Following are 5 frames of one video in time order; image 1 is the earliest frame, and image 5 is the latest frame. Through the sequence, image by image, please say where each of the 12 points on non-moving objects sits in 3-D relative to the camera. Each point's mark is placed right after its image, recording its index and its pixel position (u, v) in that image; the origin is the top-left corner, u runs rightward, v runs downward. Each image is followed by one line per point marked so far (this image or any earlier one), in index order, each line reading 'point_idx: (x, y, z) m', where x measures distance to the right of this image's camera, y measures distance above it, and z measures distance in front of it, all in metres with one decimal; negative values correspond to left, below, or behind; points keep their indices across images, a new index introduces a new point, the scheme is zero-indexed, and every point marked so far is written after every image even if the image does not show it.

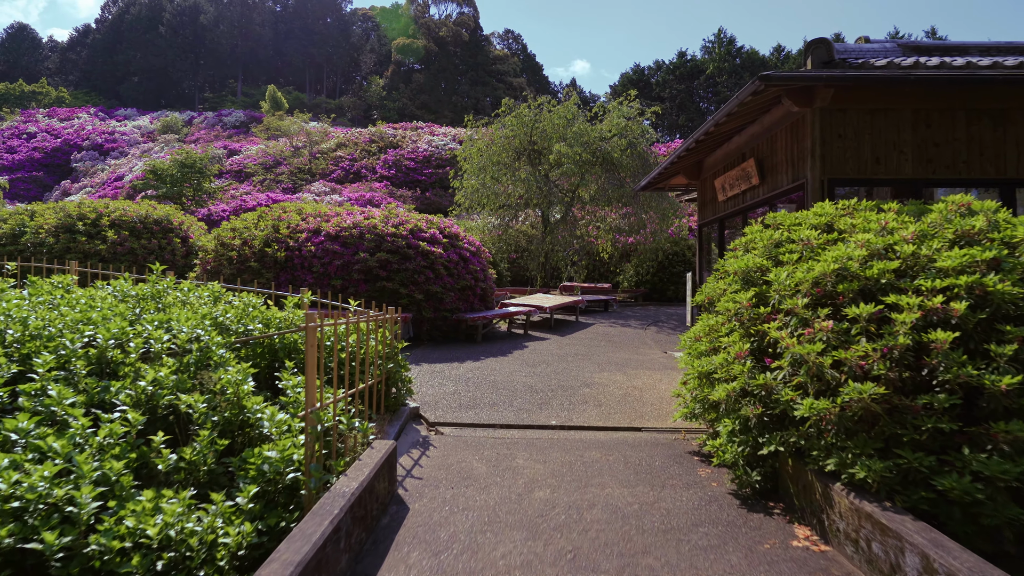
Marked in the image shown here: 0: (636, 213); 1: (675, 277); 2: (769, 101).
0: (+3.1, +1.8, +15.4) m
1: (+4.7, +0.3, +17.3) m
2: (+2.4, +1.8, +5.7) m
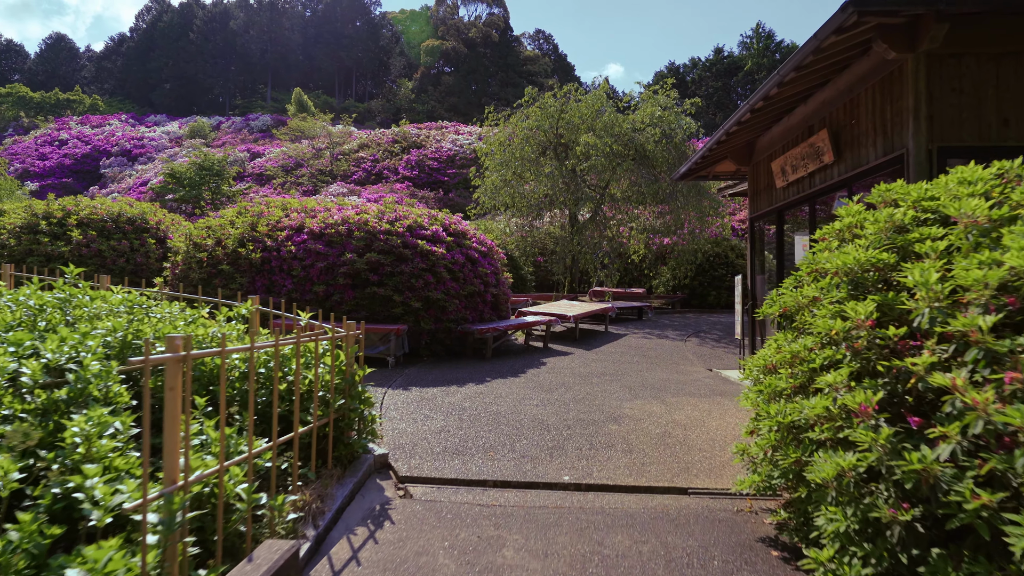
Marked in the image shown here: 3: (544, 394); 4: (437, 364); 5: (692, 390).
0: (+3.7, +1.7, +14.0) m
1: (+5.3, +0.2, +15.9) m
2: (+2.5, +1.7, +4.4) m
3: (+0.3, -0.9, +5.2) m
4: (-0.8, -0.8, +6.6) m
5: (+1.7, -1.0, +5.7) m
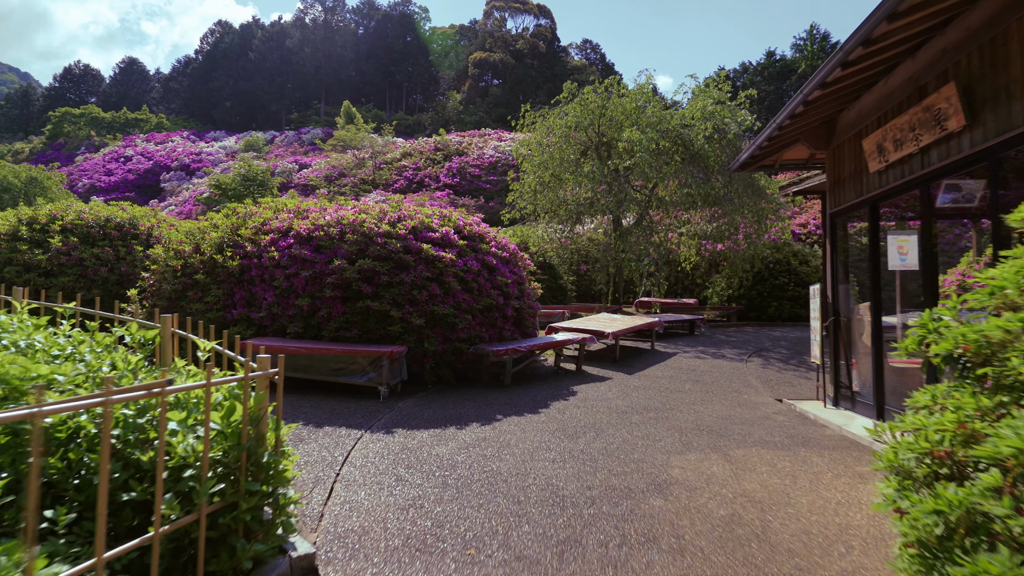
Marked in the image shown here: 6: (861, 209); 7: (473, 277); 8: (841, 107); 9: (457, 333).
0: (+4.4, +1.5, +12.4) m
1: (+6.2, -0.1, +14.2) m
2: (+2.5, +1.7, +3.0) m
3: (+0.4, -1.0, +4.0) m
4: (-0.6, -1.0, +5.4) m
5: (+1.8, -1.1, +4.3) m
6: (+3.1, +0.7, +5.5) m
7: (-0.4, +0.1, +6.0) m
8: (+3.0, +1.6, +5.5) m
9: (-0.5, -0.4, +5.8) m
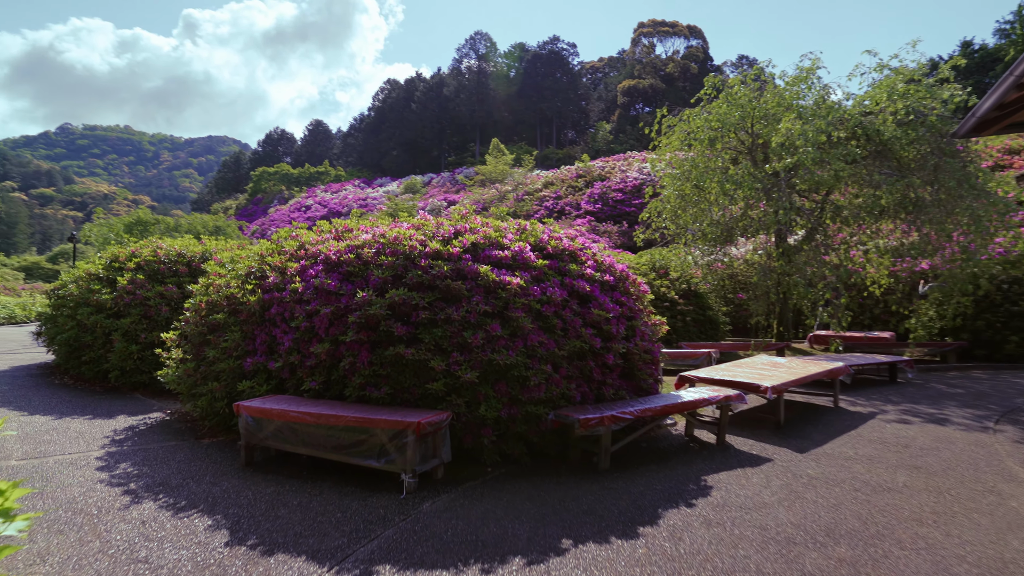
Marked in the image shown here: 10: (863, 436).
0: (+6.6, +1.0, +9.3) m
1: (+8.7, -0.6, +10.5) m
2: (+2.3, +1.6, +0.7) m
3: (+0.5, -1.2, +2.1) m
4: (-0.1, -1.2, +3.7) m
5: (+2.0, -1.2, +2.0) m
6: (+3.6, +0.6, +2.9) m
7: (+0.3, -0.2, +4.3) m
8: (+3.4, +1.5, +3.0) m
9: (+0.1, -0.7, +4.0) m
10: (+2.9, -1.2, +5.0) m
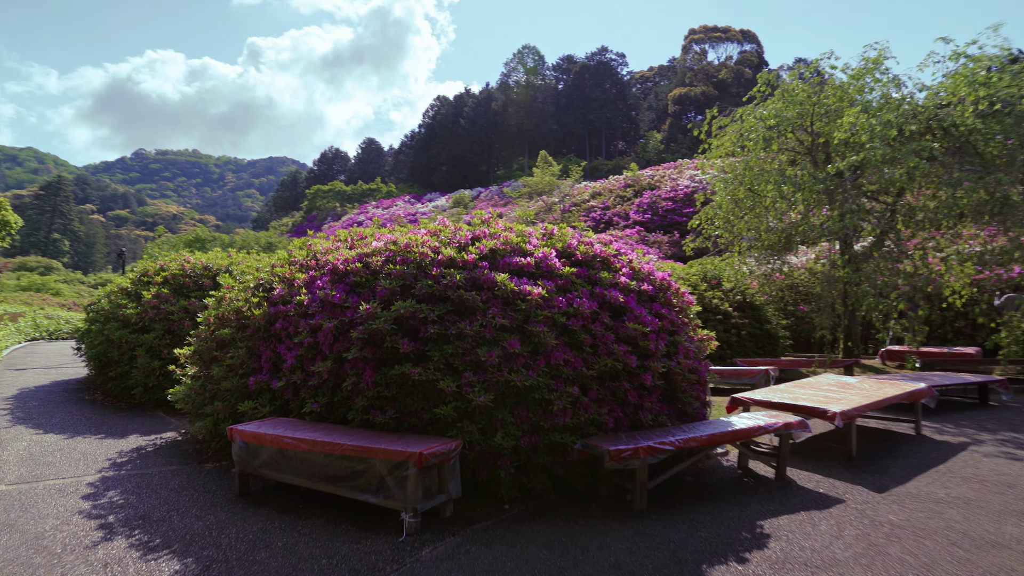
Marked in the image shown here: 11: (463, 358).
0: (+7.1, +0.9, +8.3) m
1: (+9.4, -0.7, +9.2) m
2: (+2.1, +1.6, +0.1) m
3: (+0.5, -1.2, +1.5) m
4: (0.0, -1.3, +3.2) m
5: (+1.9, -1.2, +1.3) m
6: (+3.6, +0.5, +2.1) m
7: (+0.4, -0.2, +3.8) m
8: (+3.4, +1.5, +2.3) m
9: (+0.2, -0.7, +3.5) m
10: (+3.1, -1.3, +4.3) m
11: (-0.3, -0.4, +3.5) m
